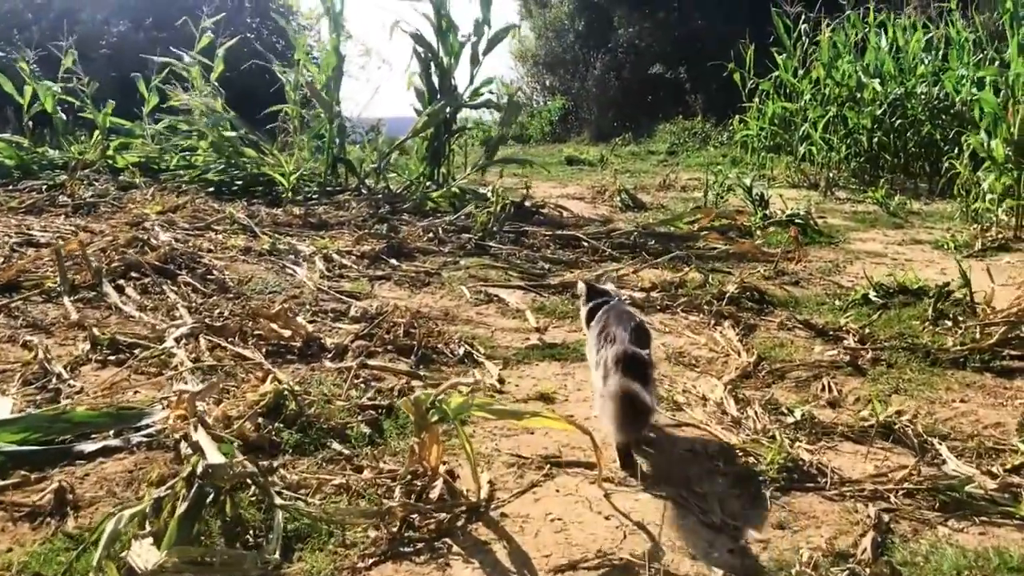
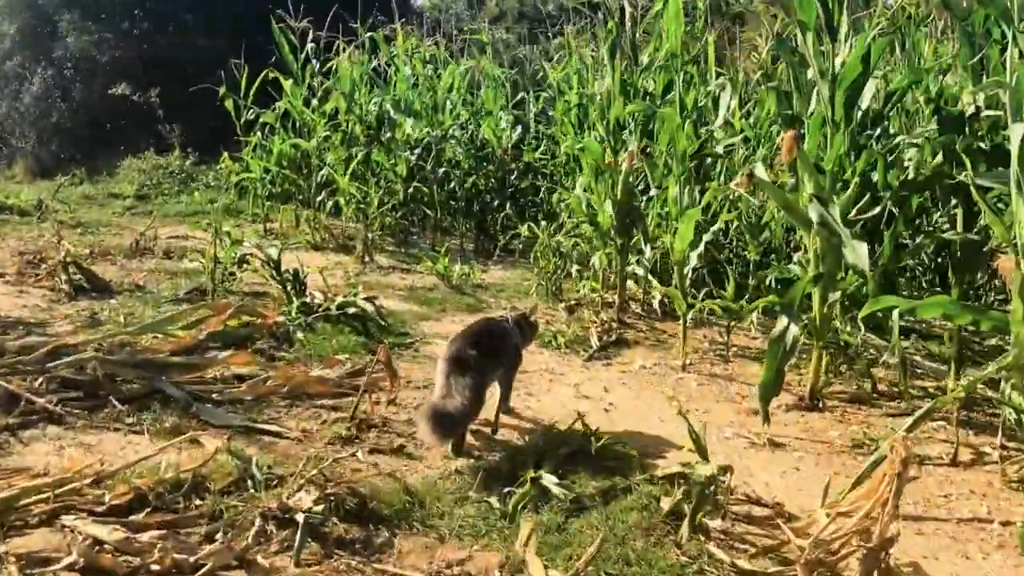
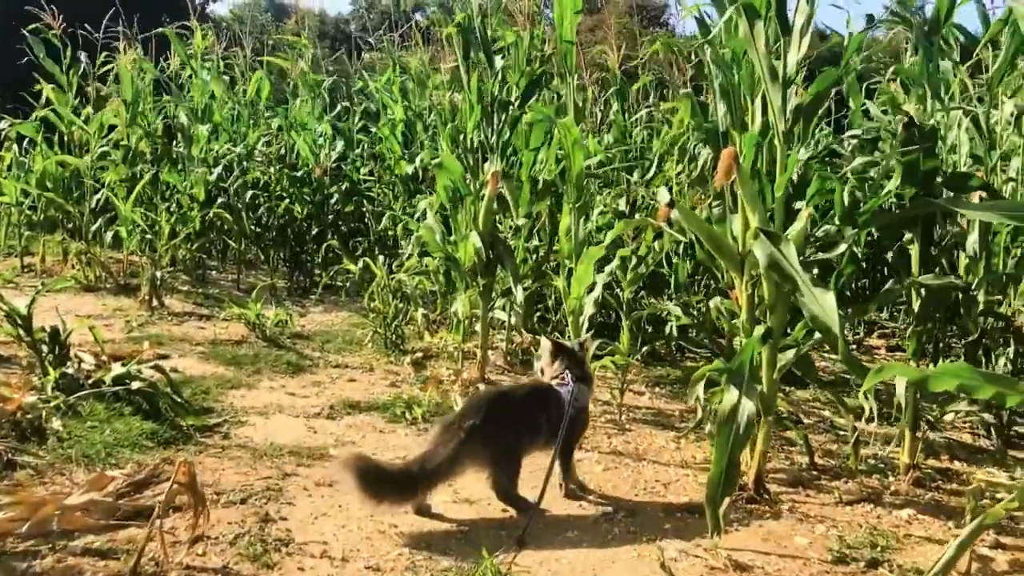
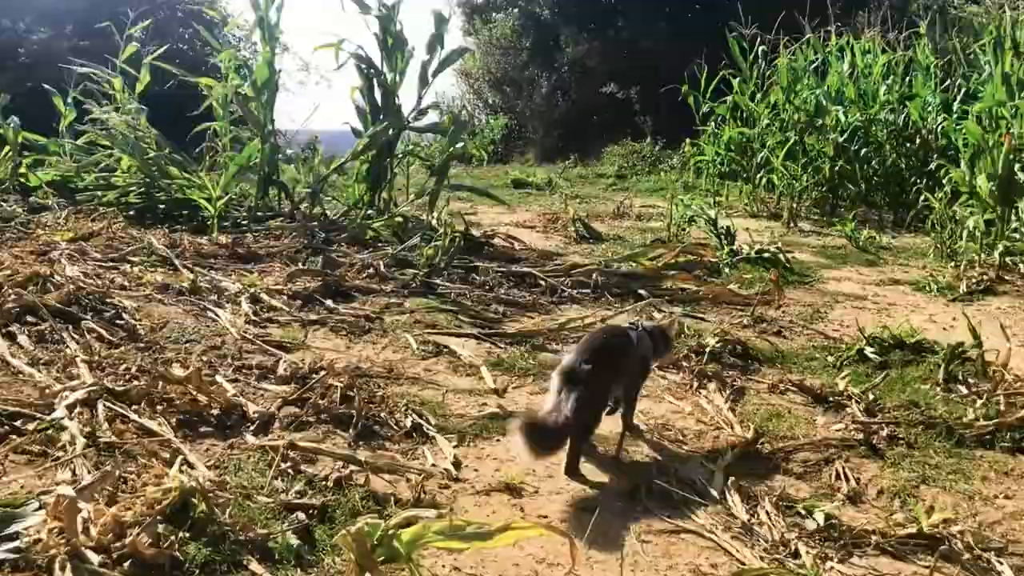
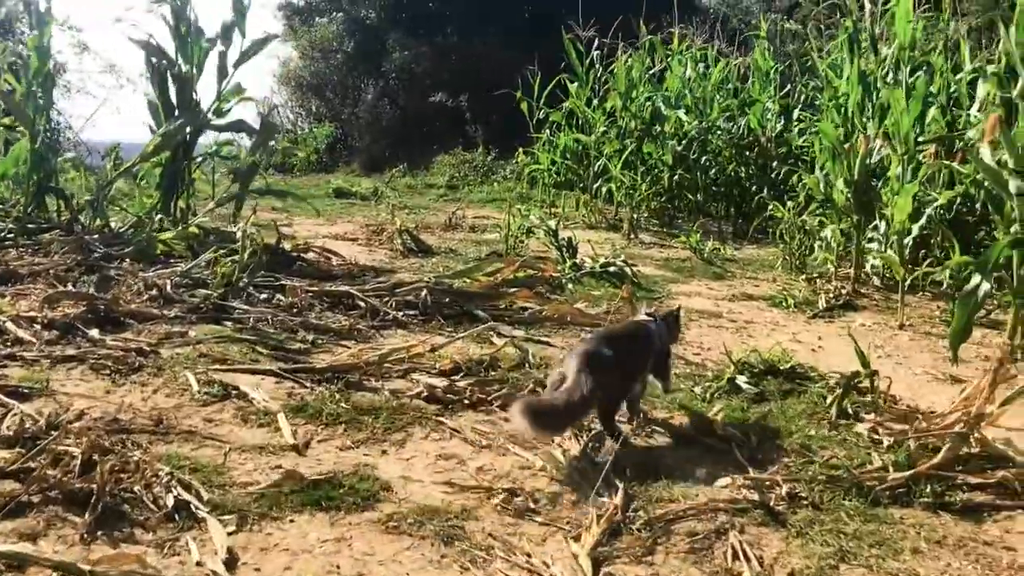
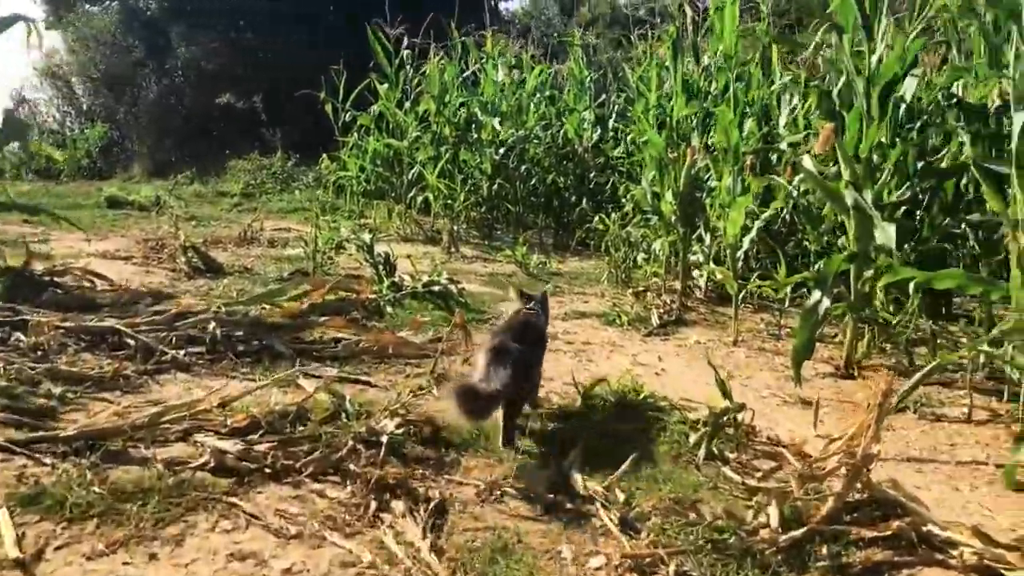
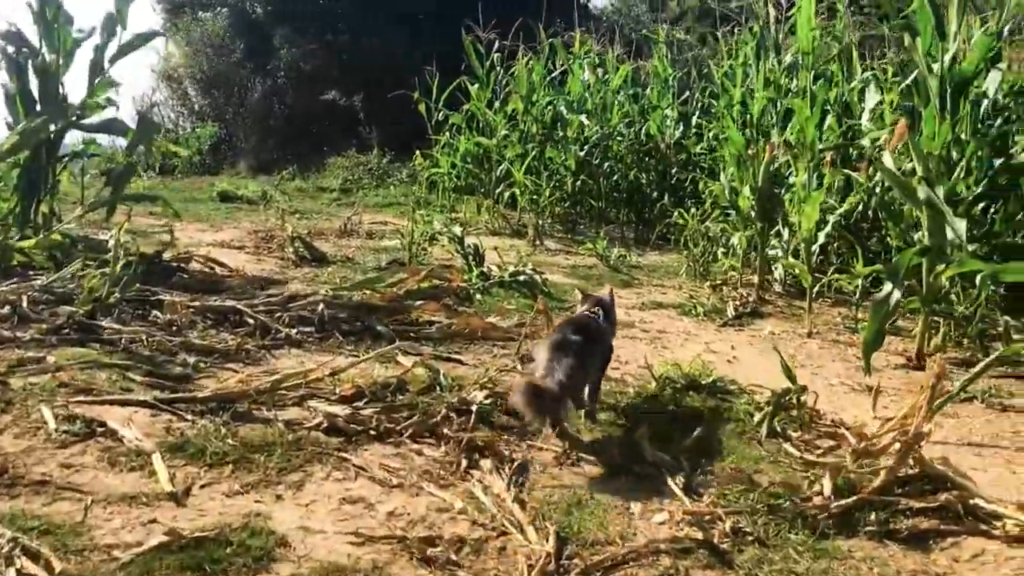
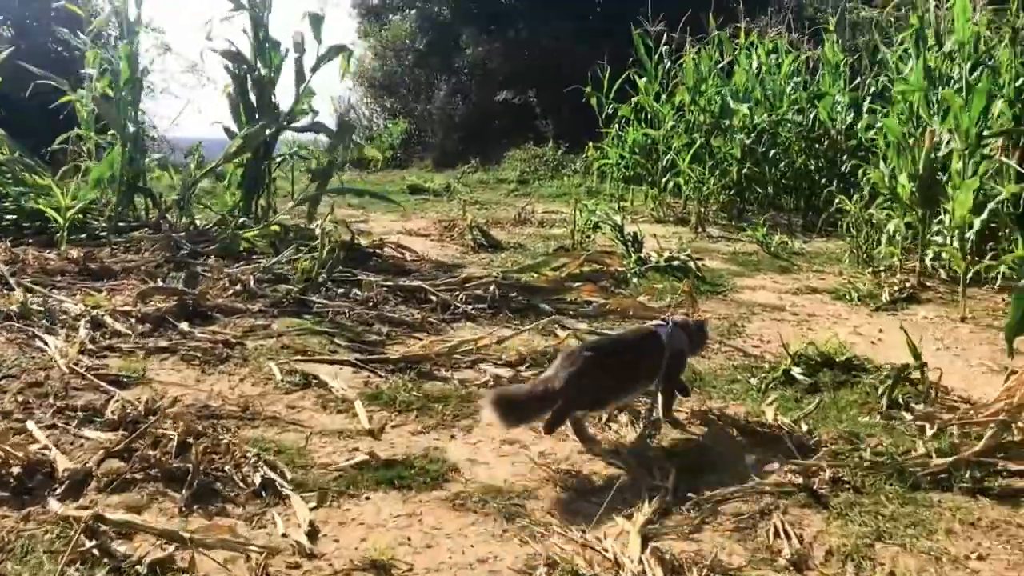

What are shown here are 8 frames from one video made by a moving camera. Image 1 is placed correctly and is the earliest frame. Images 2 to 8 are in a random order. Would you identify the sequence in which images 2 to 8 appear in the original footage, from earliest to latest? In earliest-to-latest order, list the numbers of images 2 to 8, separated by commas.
4, 8, 5, 7, 6, 2, 3
